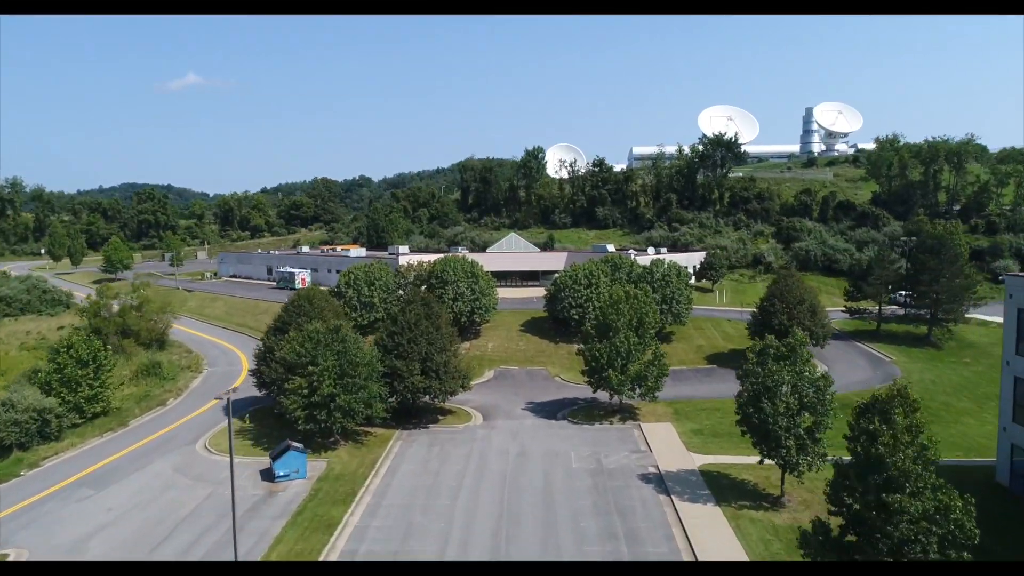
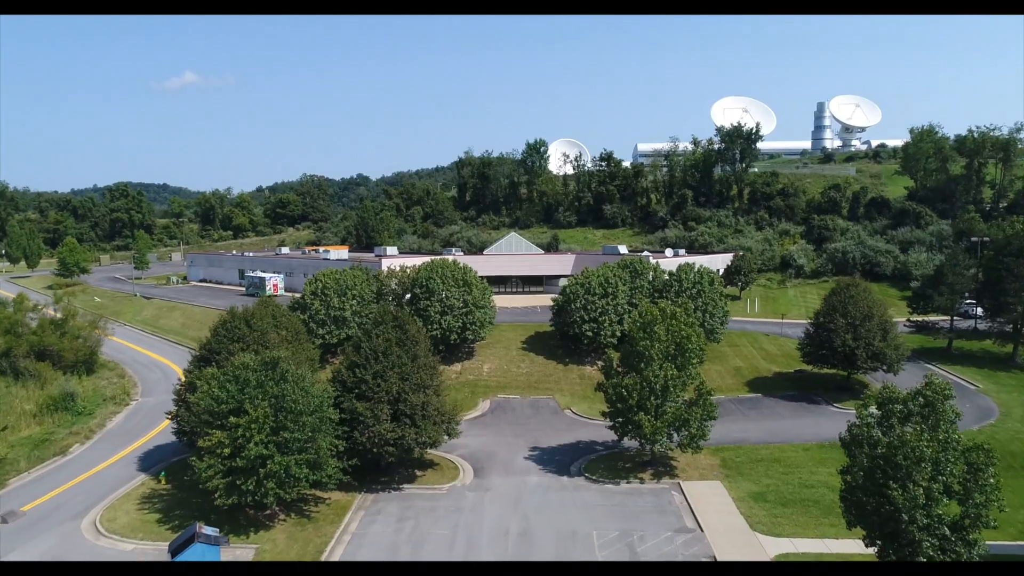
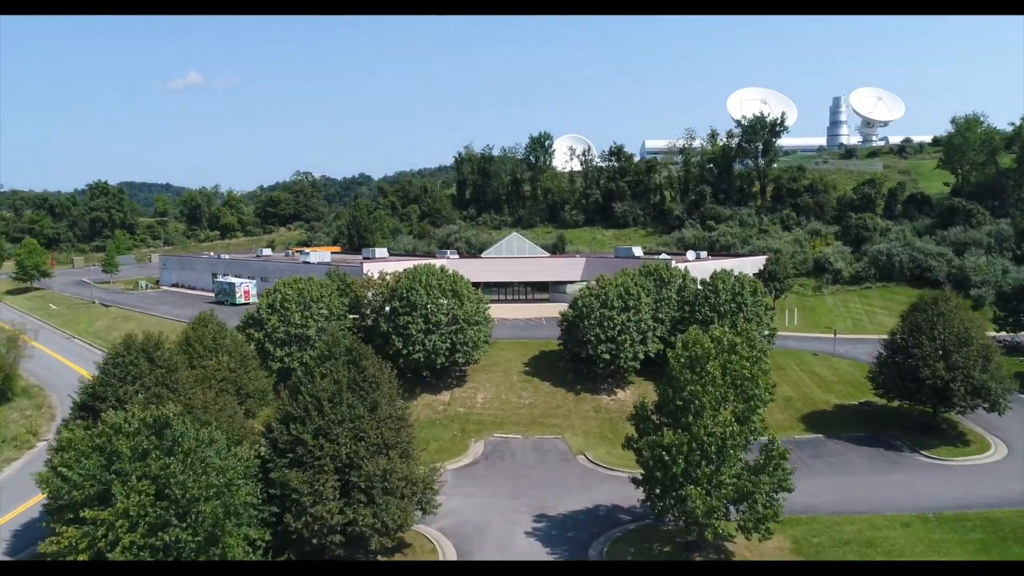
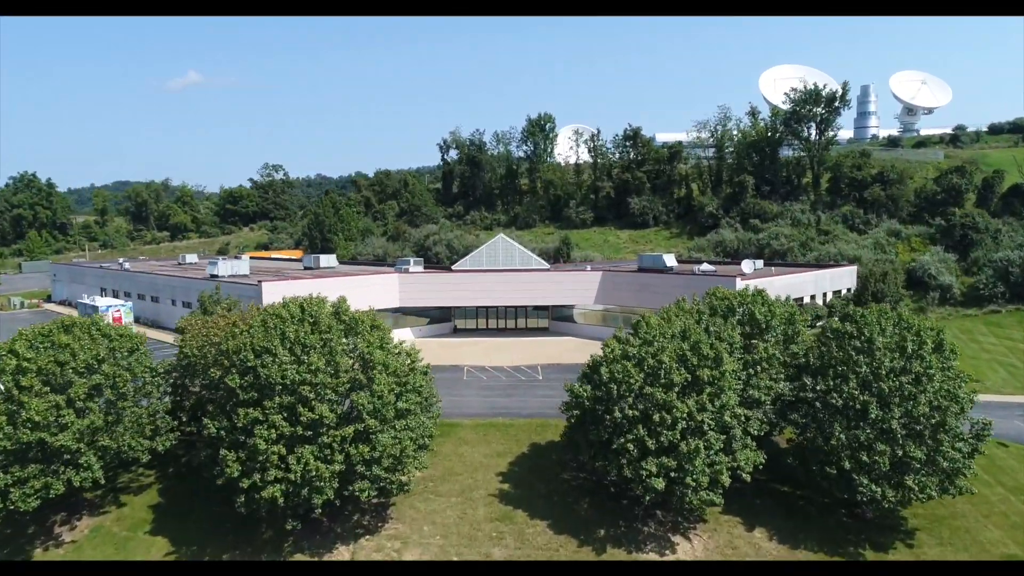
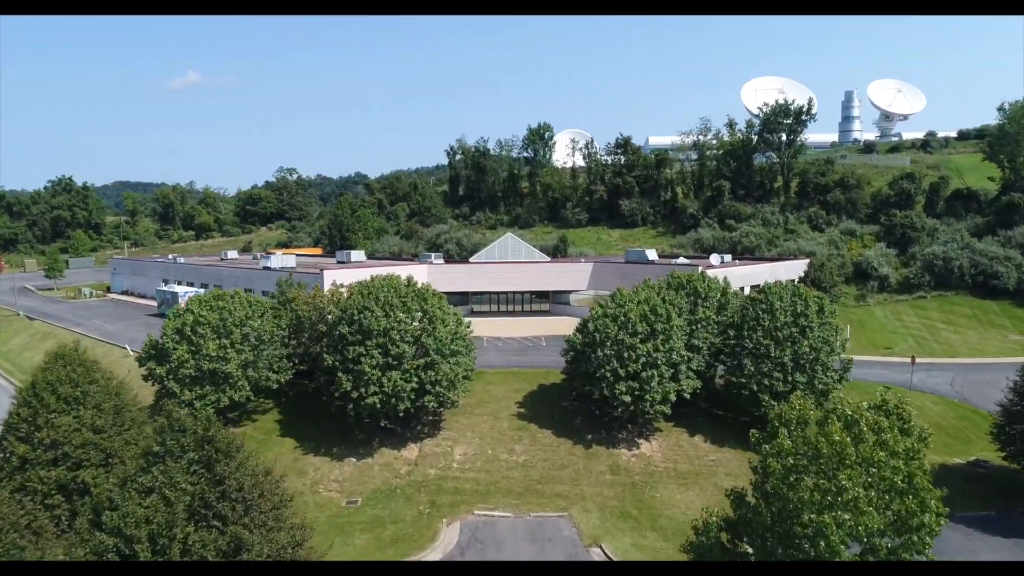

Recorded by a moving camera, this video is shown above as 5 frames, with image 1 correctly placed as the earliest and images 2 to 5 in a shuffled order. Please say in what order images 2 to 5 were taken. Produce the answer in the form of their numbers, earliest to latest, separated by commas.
2, 3, 5, 4
